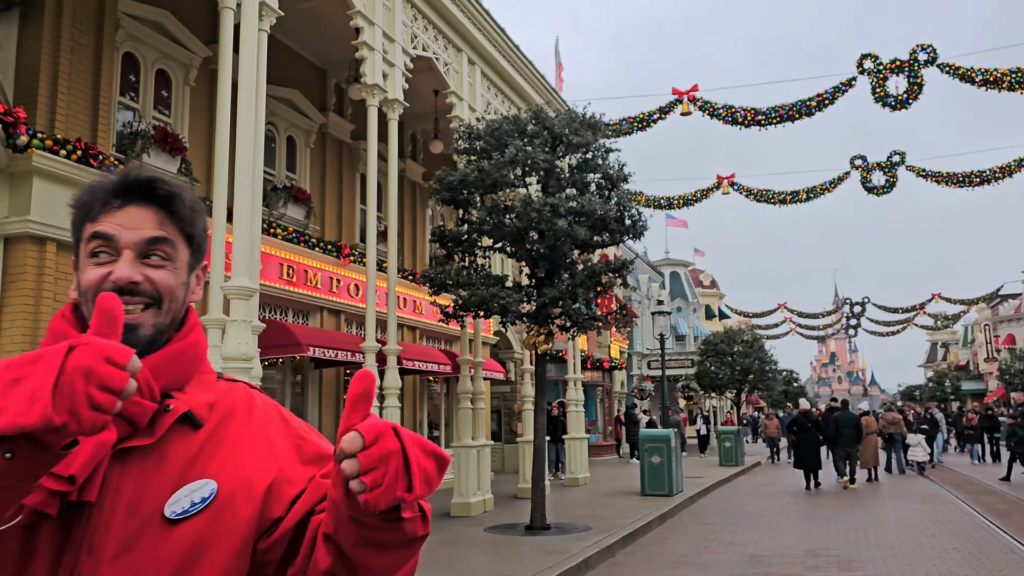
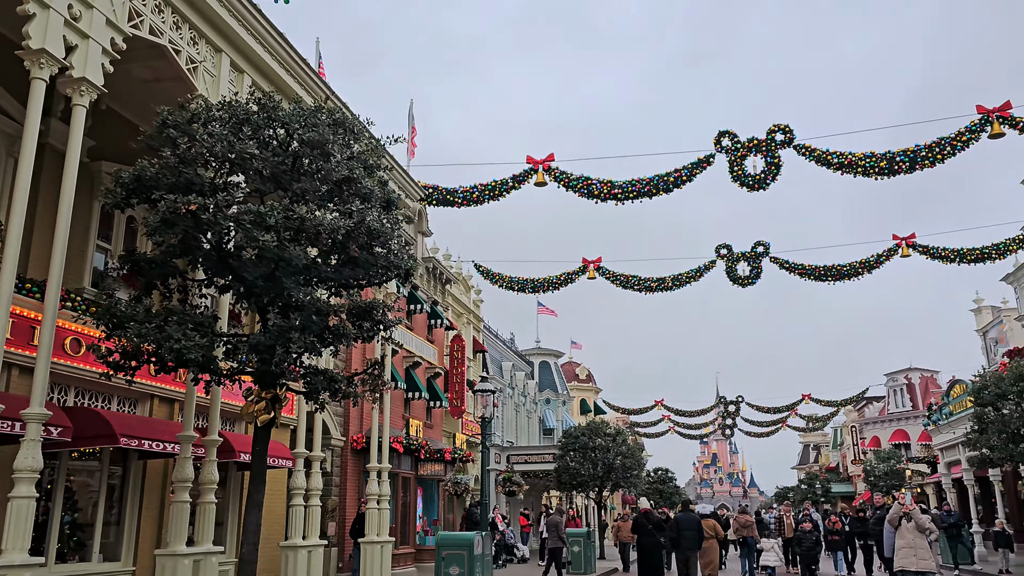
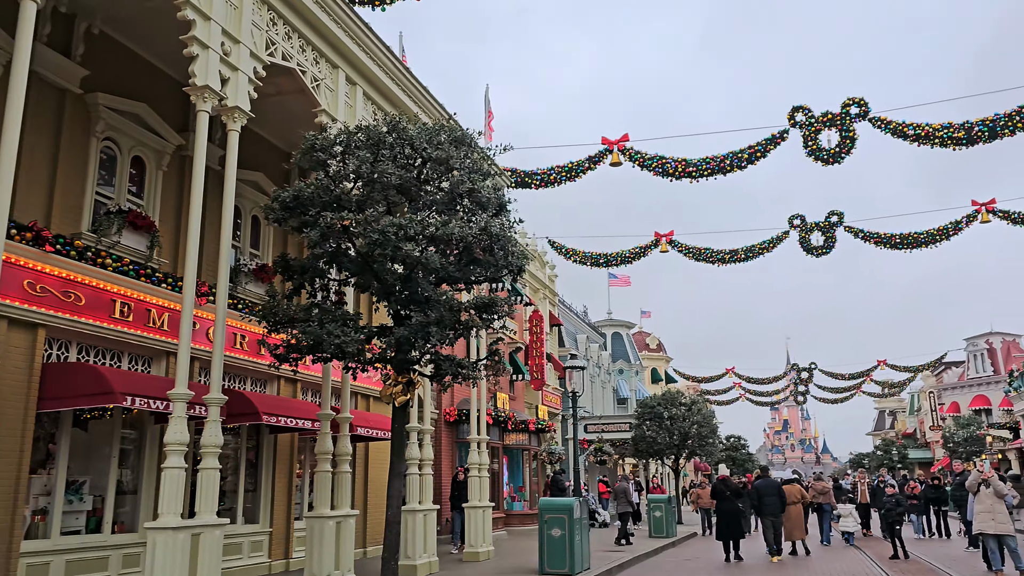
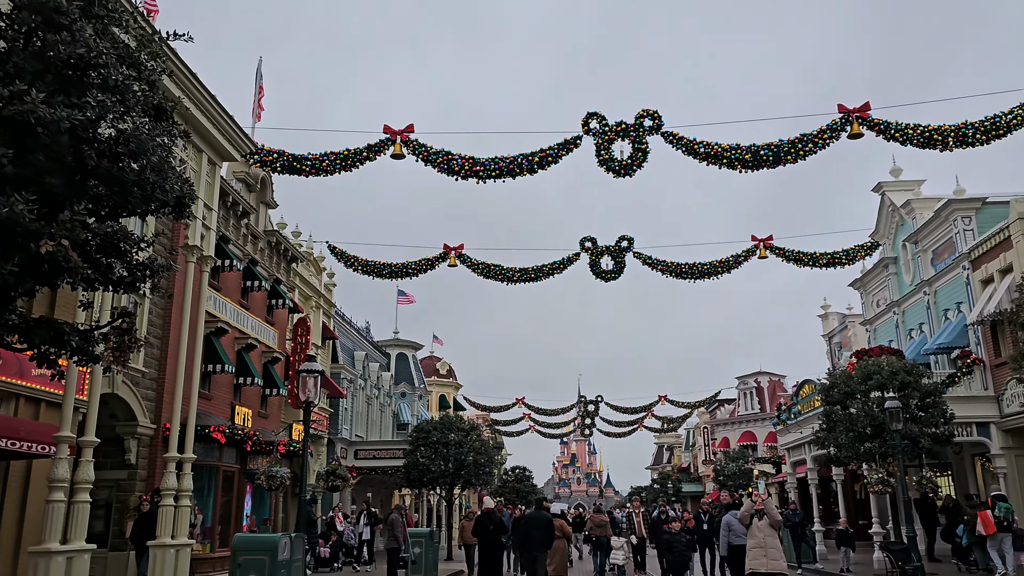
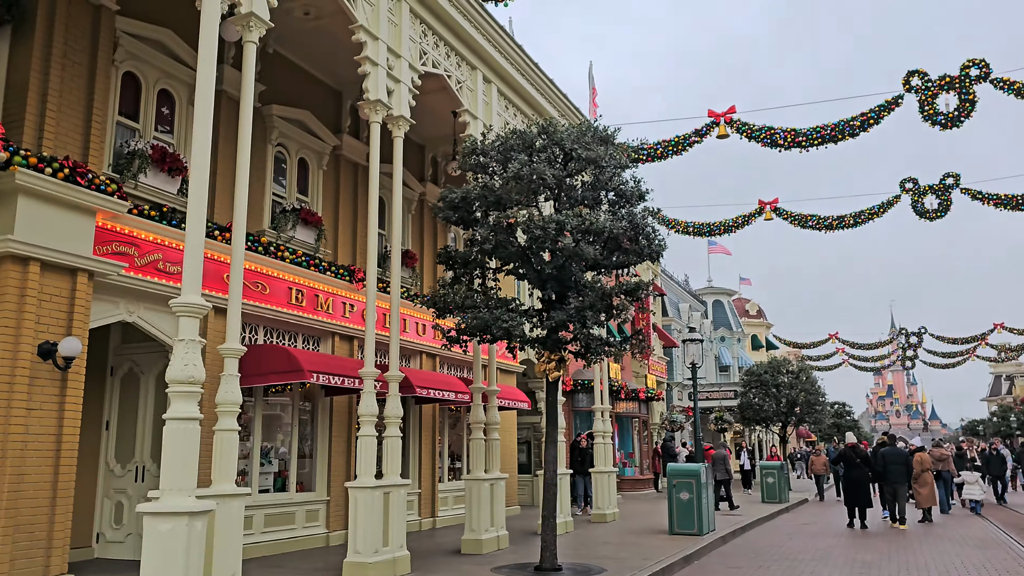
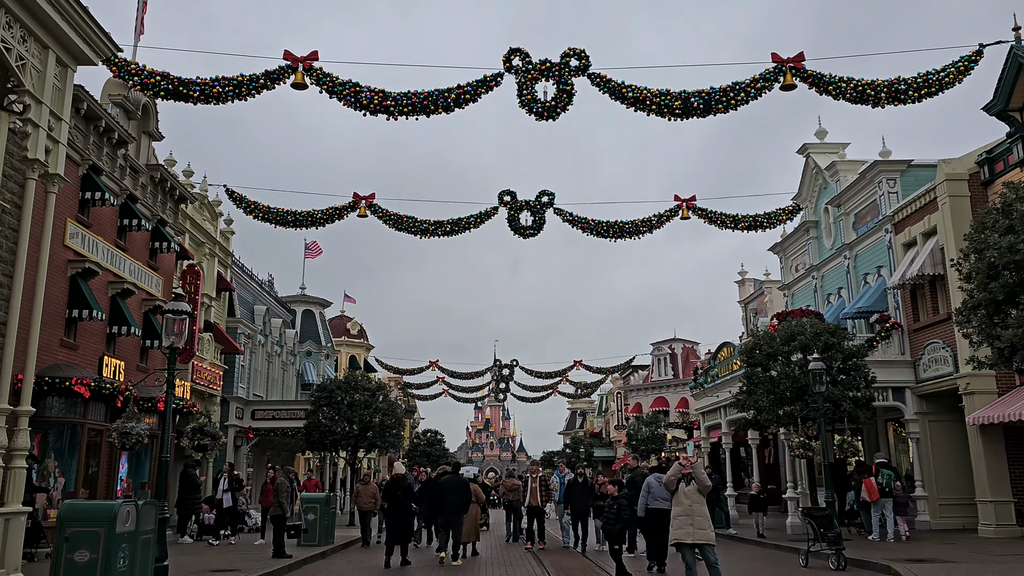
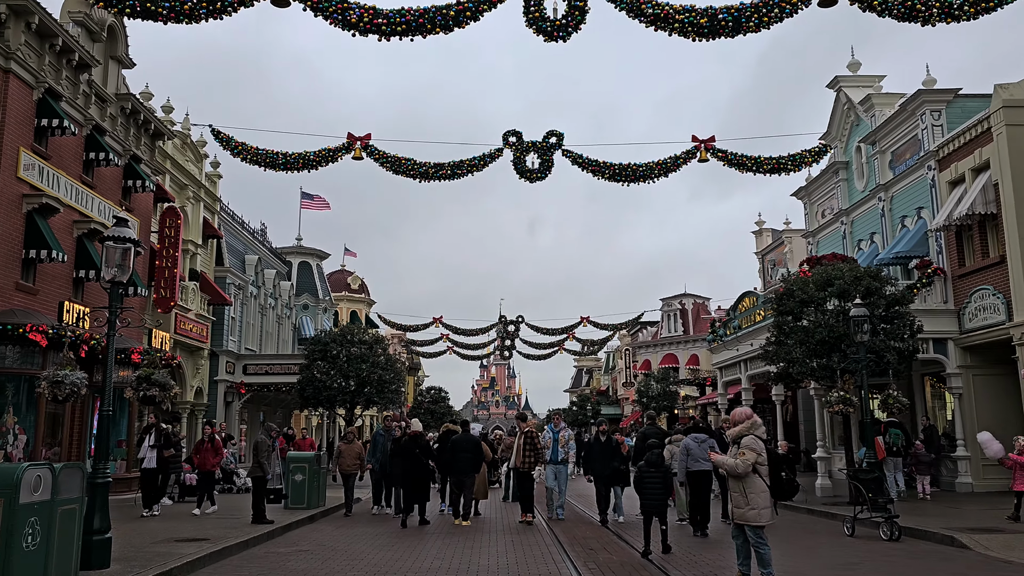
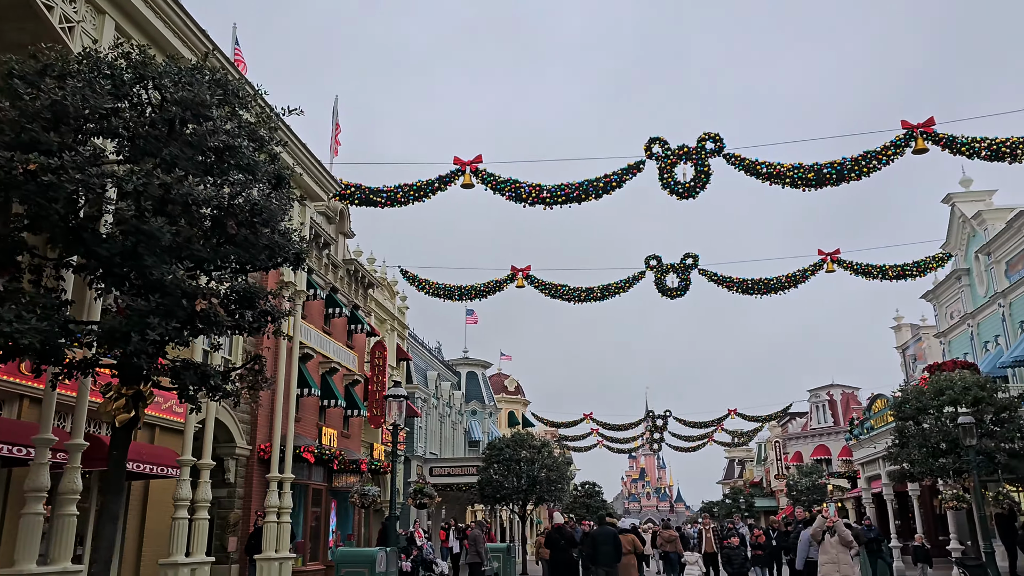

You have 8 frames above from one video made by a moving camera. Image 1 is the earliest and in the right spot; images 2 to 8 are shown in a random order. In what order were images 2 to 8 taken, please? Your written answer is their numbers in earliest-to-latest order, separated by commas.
5, 3, 2, 8, 4, 6, 7
